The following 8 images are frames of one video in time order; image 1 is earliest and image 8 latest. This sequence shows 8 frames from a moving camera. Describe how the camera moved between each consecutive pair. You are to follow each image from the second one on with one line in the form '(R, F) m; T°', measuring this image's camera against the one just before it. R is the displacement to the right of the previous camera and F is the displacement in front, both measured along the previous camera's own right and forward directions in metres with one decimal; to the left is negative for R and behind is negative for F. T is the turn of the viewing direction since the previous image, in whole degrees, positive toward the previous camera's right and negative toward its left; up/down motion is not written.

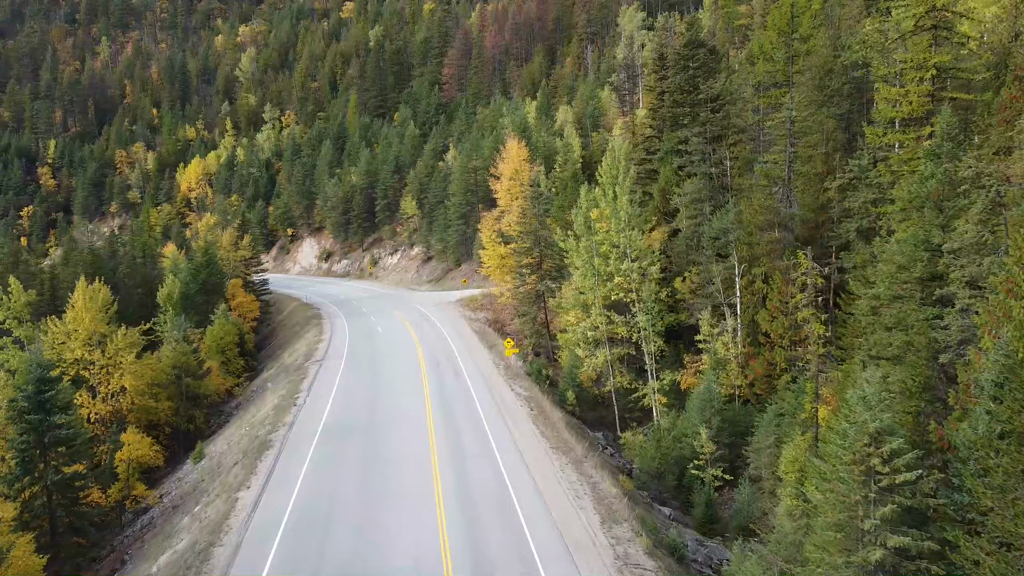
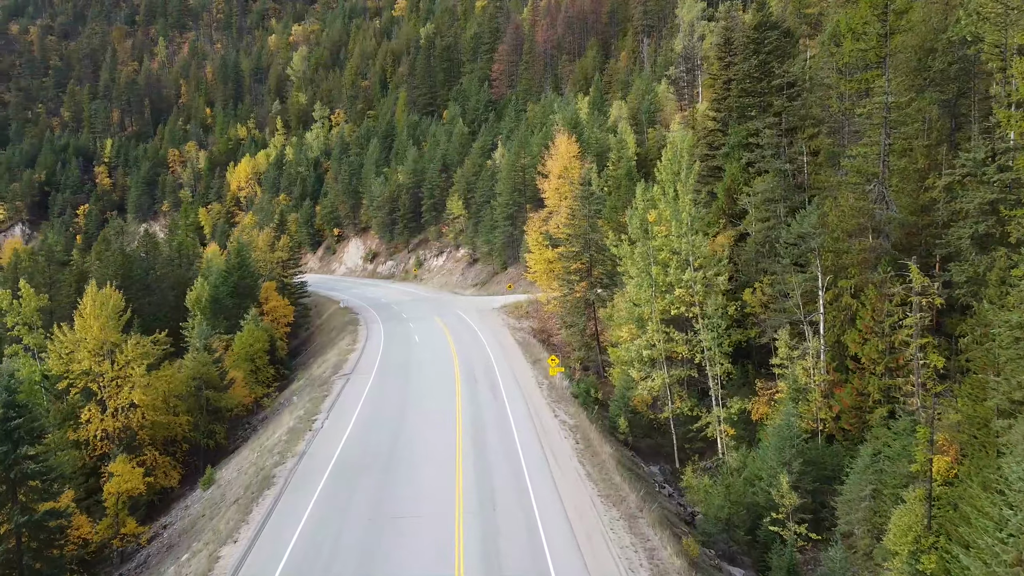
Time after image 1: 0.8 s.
(+0.2, +3.4) m; -4°
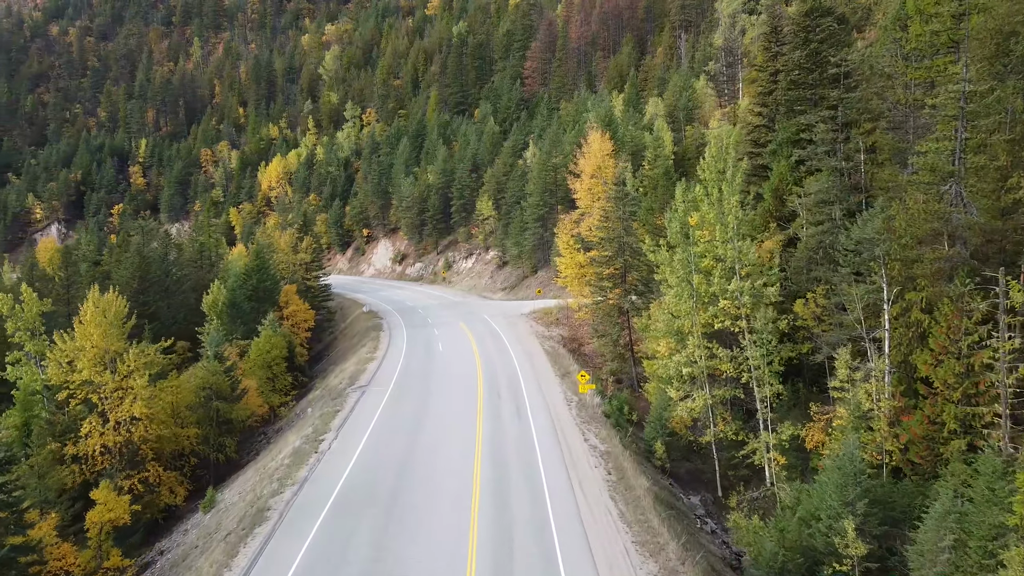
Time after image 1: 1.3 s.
(+0.2, +2.3) m; -2°
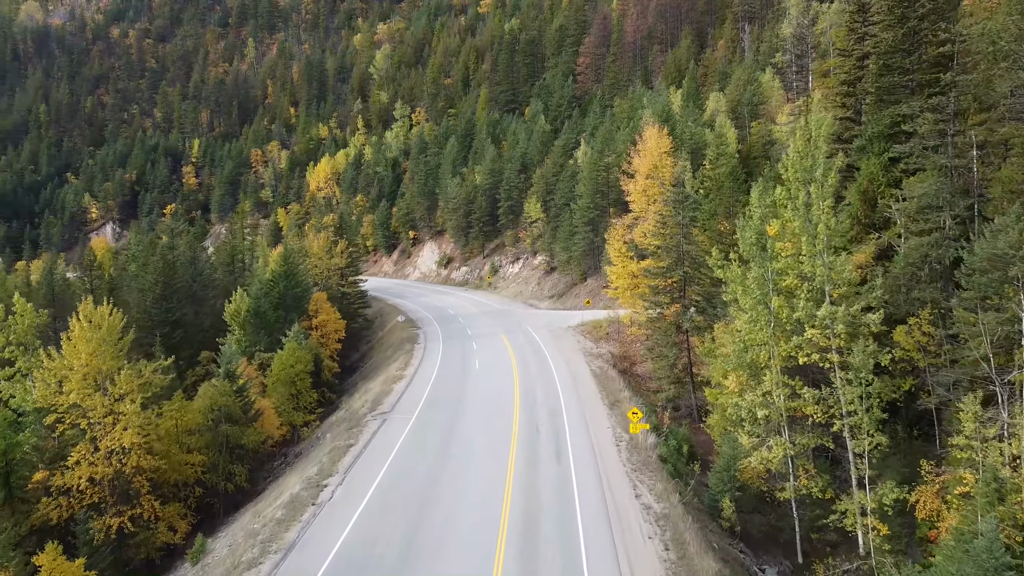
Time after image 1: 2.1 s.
(+0.3, +3.8) m; -4°
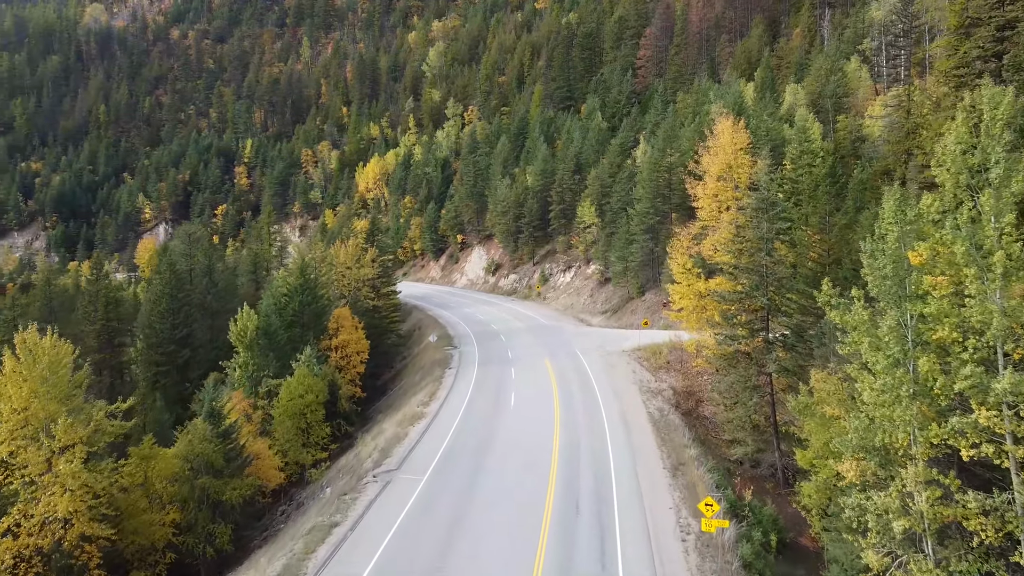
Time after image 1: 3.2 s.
(+0.5, +5.5) m; -4°
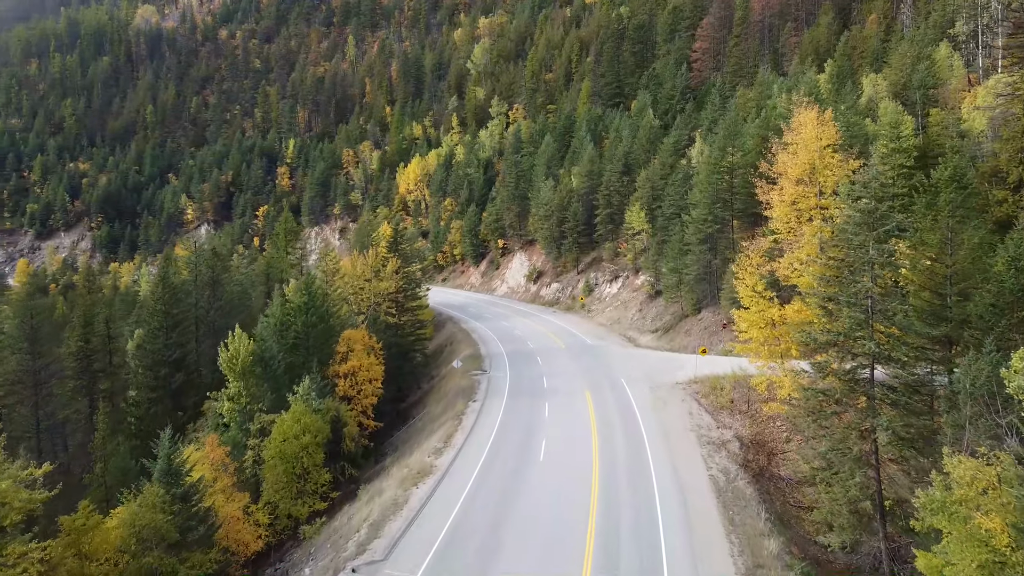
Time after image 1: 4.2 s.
(+0.5, +5.2) m; -3°
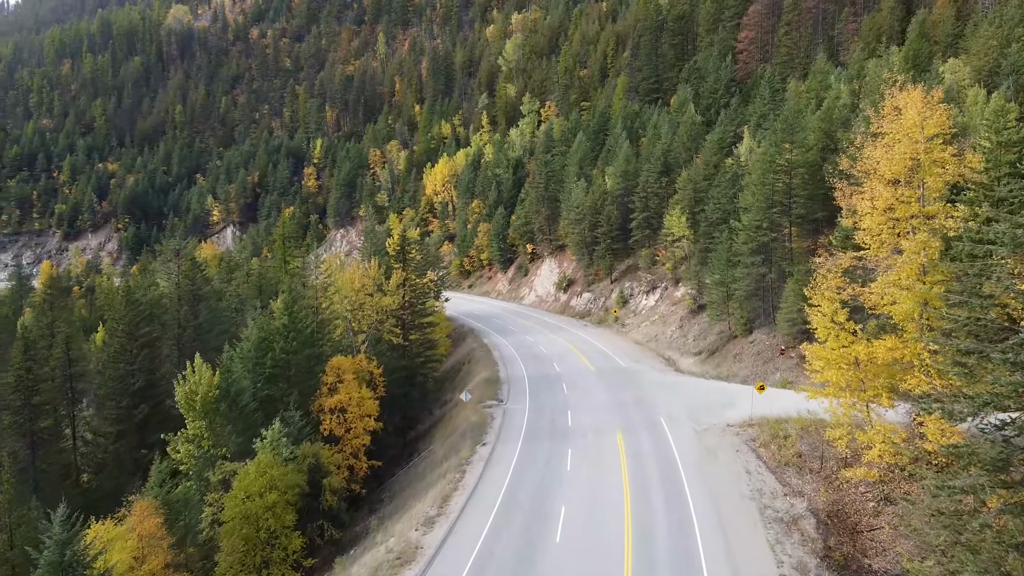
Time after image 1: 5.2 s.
(+0.6, +5.3) m; -2°
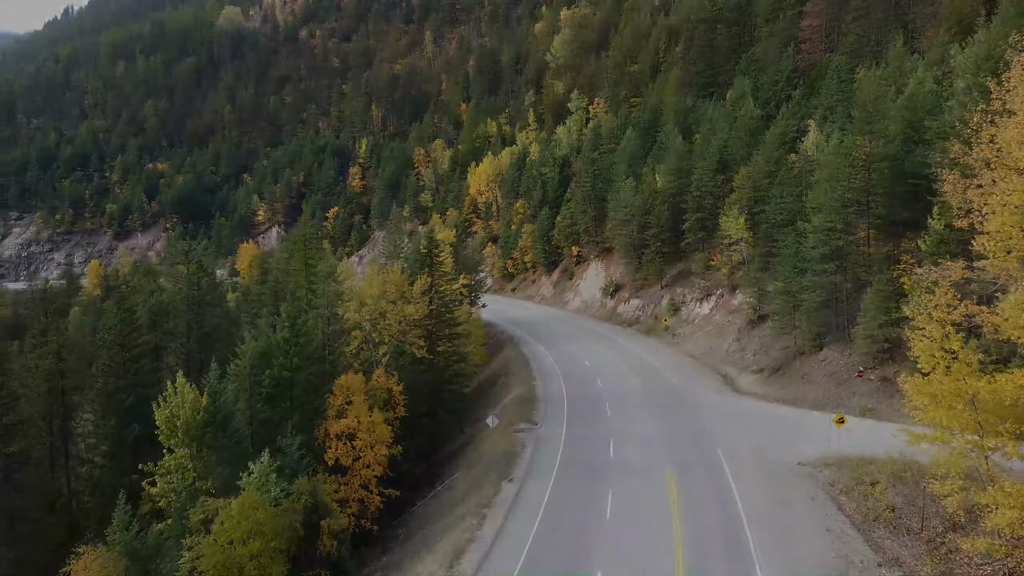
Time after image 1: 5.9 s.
(+0.5, +3.8) m; -3°
